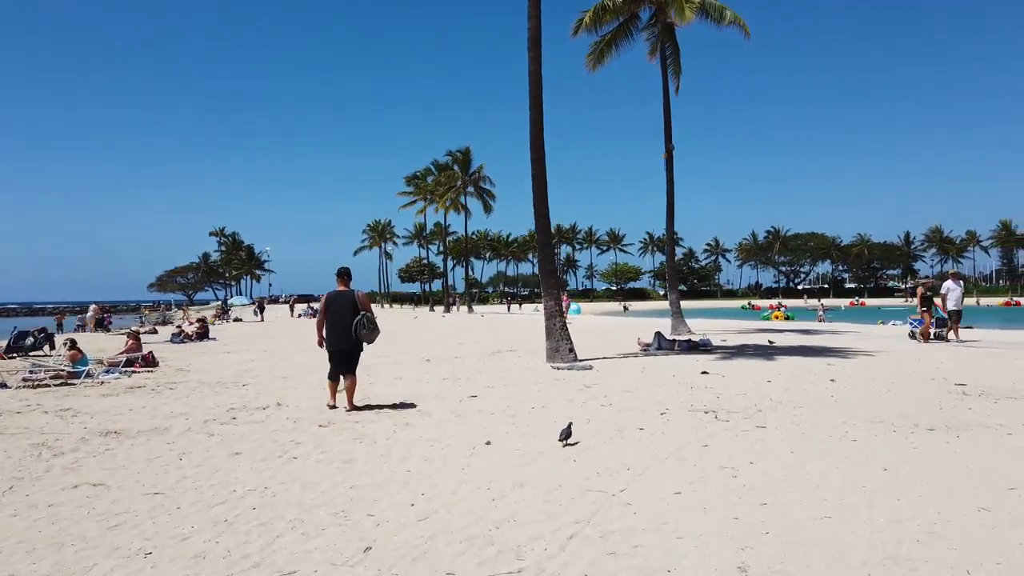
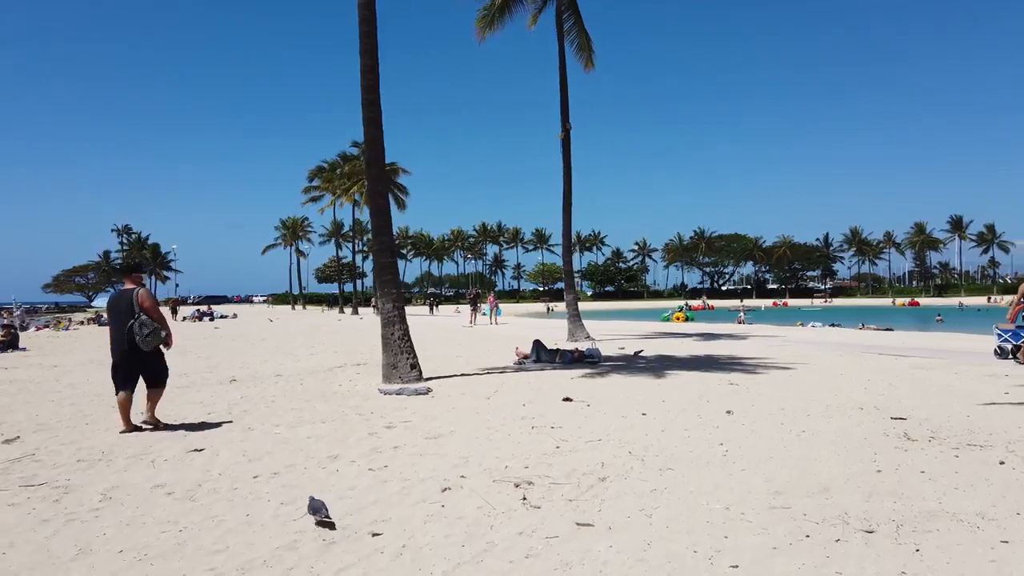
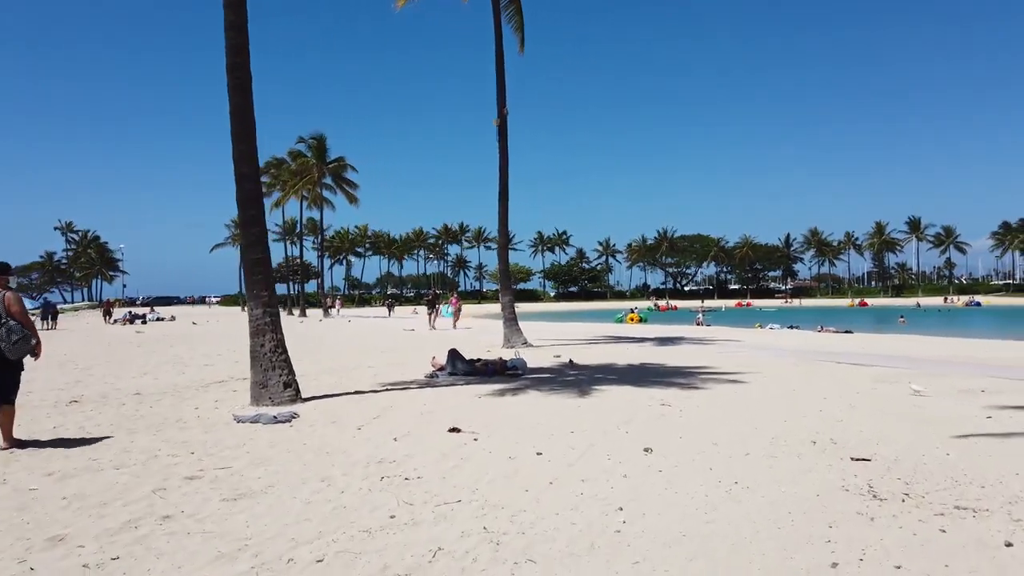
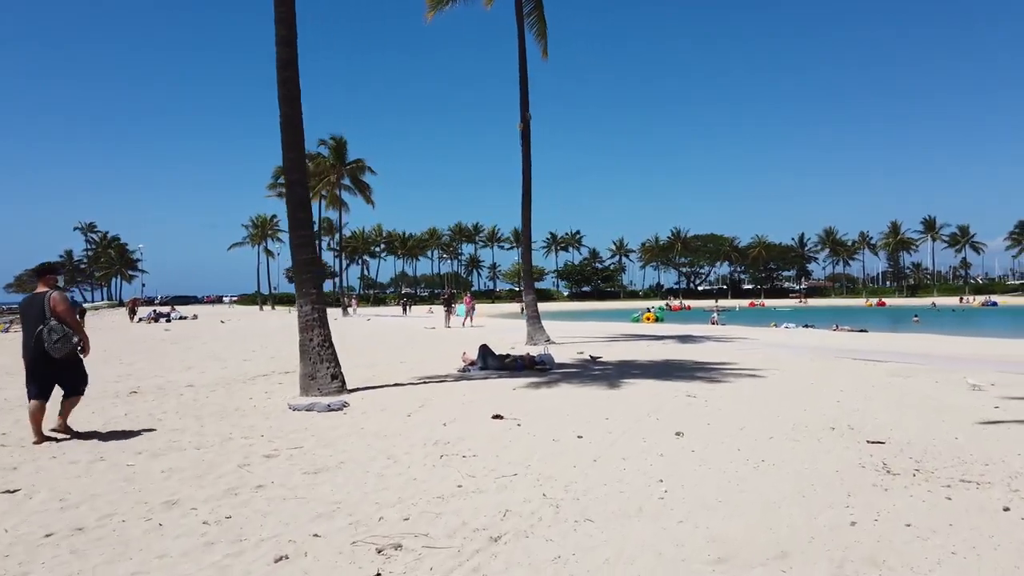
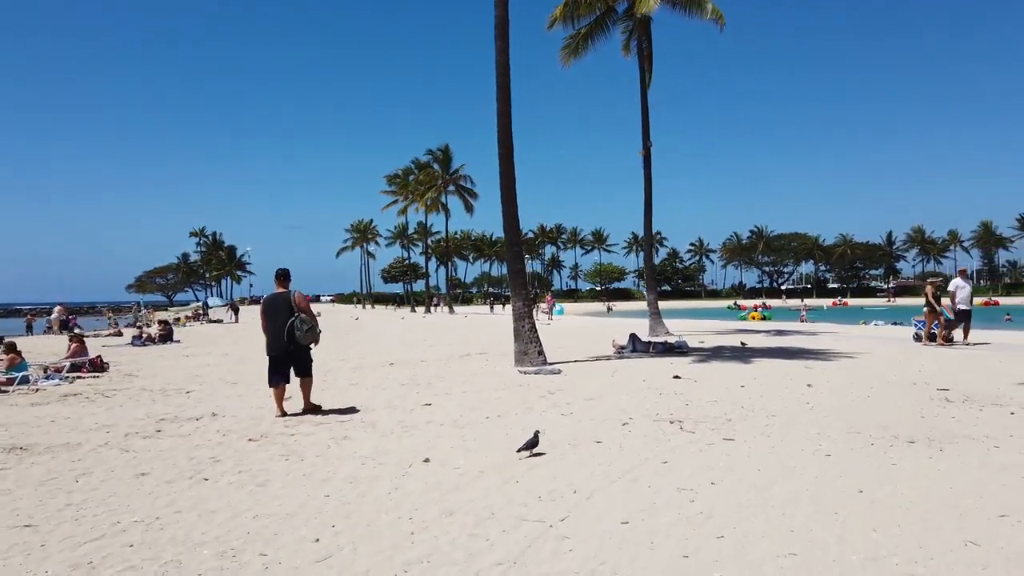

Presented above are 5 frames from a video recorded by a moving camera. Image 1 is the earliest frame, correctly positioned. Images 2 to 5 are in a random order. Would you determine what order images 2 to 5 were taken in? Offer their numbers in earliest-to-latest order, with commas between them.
5, 2, 4, 3
